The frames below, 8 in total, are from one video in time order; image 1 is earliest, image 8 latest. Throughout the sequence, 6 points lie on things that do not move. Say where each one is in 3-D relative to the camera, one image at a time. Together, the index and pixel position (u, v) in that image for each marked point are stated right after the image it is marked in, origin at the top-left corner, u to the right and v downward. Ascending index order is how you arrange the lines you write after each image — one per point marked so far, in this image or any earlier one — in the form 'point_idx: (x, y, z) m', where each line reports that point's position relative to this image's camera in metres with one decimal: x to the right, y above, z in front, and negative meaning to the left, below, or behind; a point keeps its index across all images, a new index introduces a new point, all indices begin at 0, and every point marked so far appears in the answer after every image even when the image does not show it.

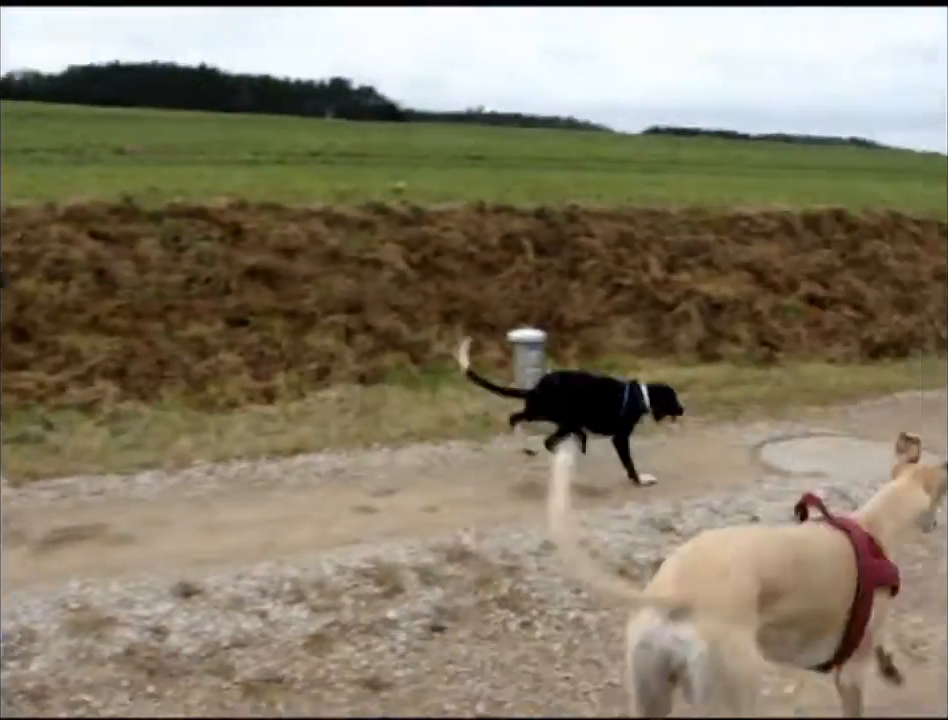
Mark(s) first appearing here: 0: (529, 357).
0: (+0.2, 0.0, +9.1) m
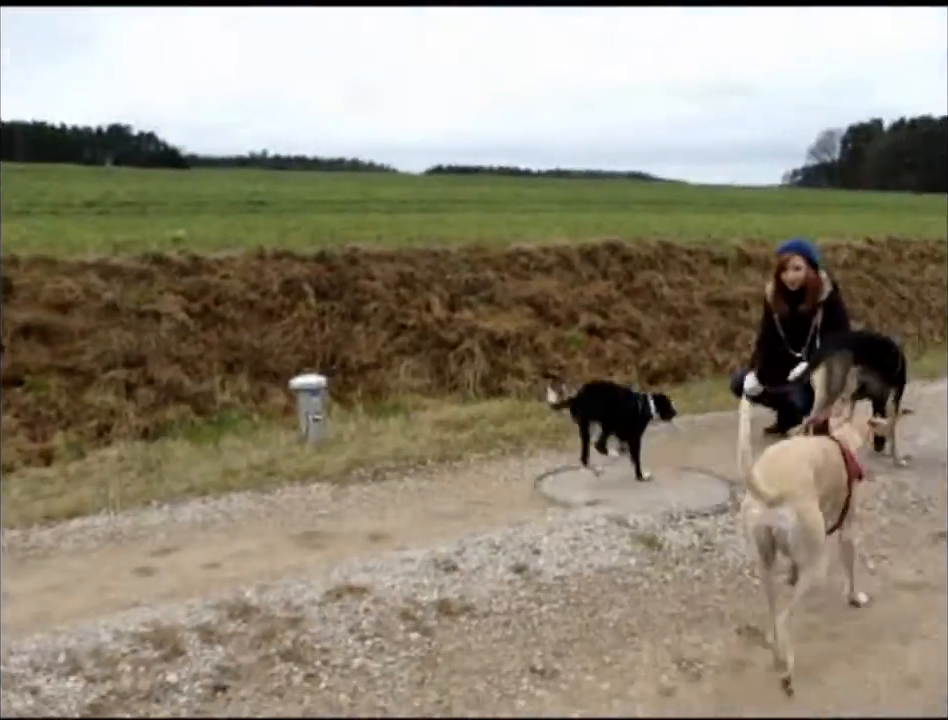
0: (-1.6, -0.4, +8.9) m
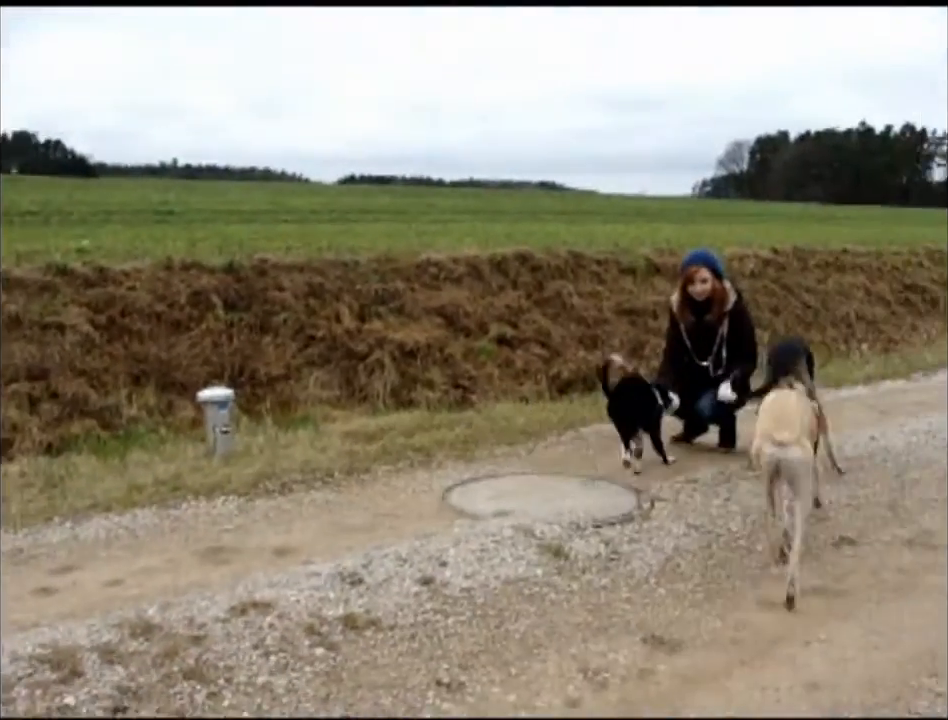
0: (-2.4, -0.5, +8.8) m
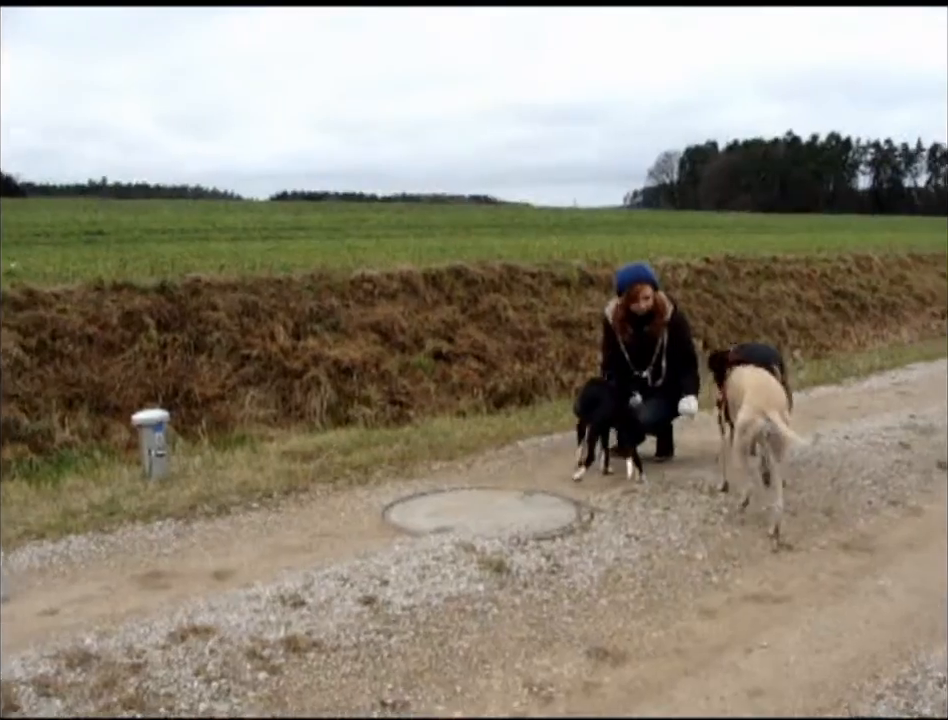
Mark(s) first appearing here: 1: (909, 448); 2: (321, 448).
0: (-2.9, -0.7, +8.6) m
1: (+4.2, -0.9, +9.5) m
2: (-1.6, -0.9, +9.5) m
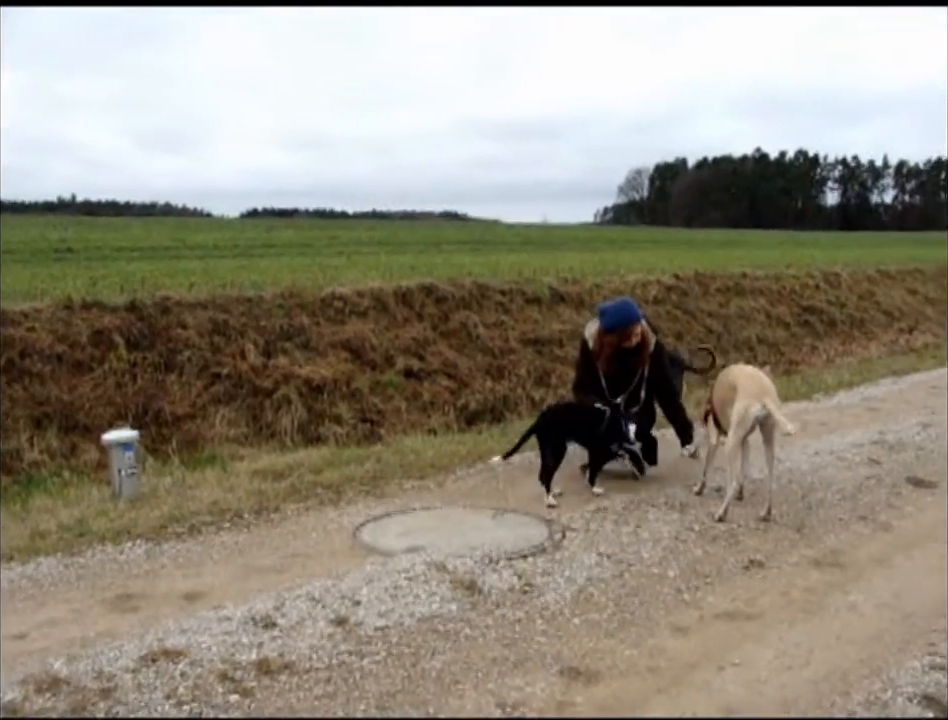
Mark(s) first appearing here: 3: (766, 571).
0: (-3.1, -0.9, +8.5) m
1: (+4.0, -1.0, +9.5) m
2: (-1.8, -1.1, +9.5) m
3: (+2.1, -1.5, +7.0) m
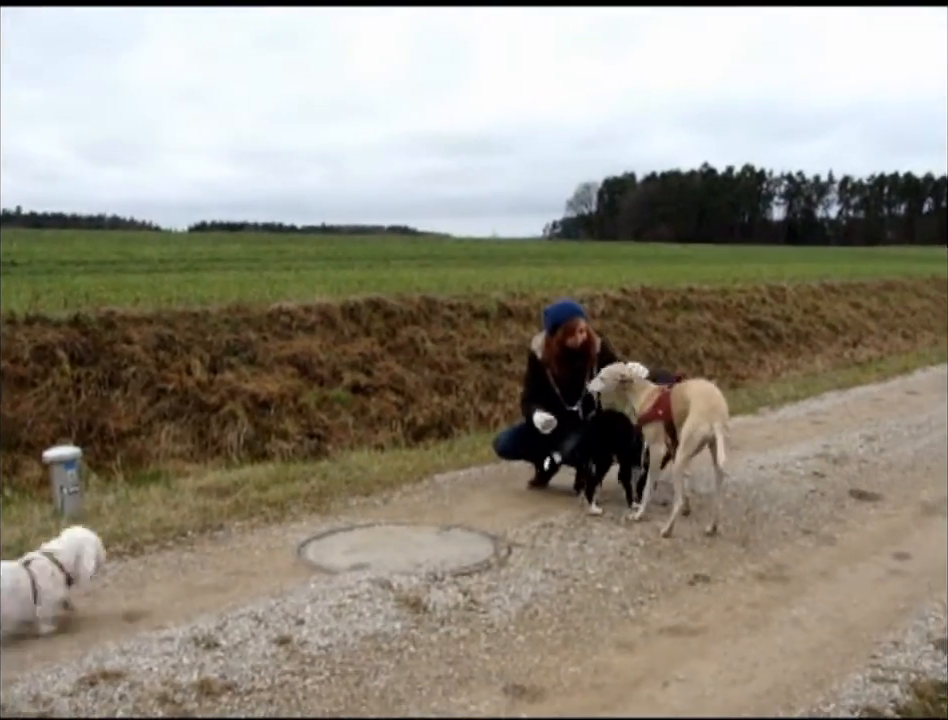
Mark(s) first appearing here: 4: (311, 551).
0: (-3.5, -1.0, +8.4) m
1: (+3.5, -1.2, +9.5) m
2: (-2.2, -1.2, +9.4) m
3: (+1.7, -1.6, +7.0) m
4: (-1.3, -1.5, +7.7) m
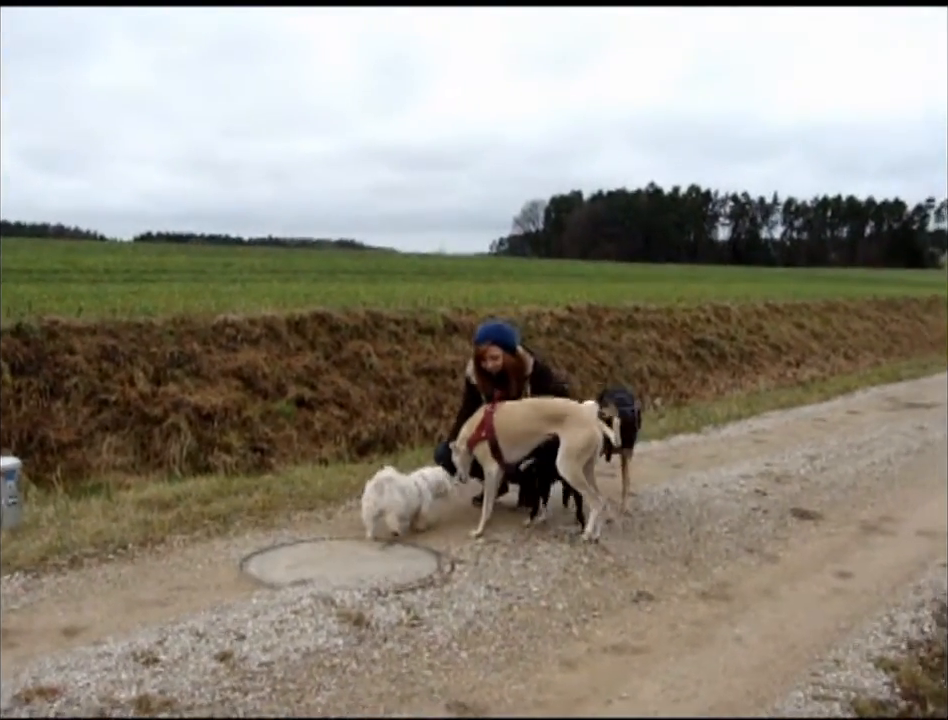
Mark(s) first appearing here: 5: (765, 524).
0: (-4.0, -1.1, +8.3) m
1: (+3.0, -1.4, +9.7) m
2: (-2.7, -1.3, +9.3) m
3: (+1.3, -1.8, +7.0) m
4: (-1.7, -1.6, +7.7) m
5: (+2.7, -1.5, +8.8) m
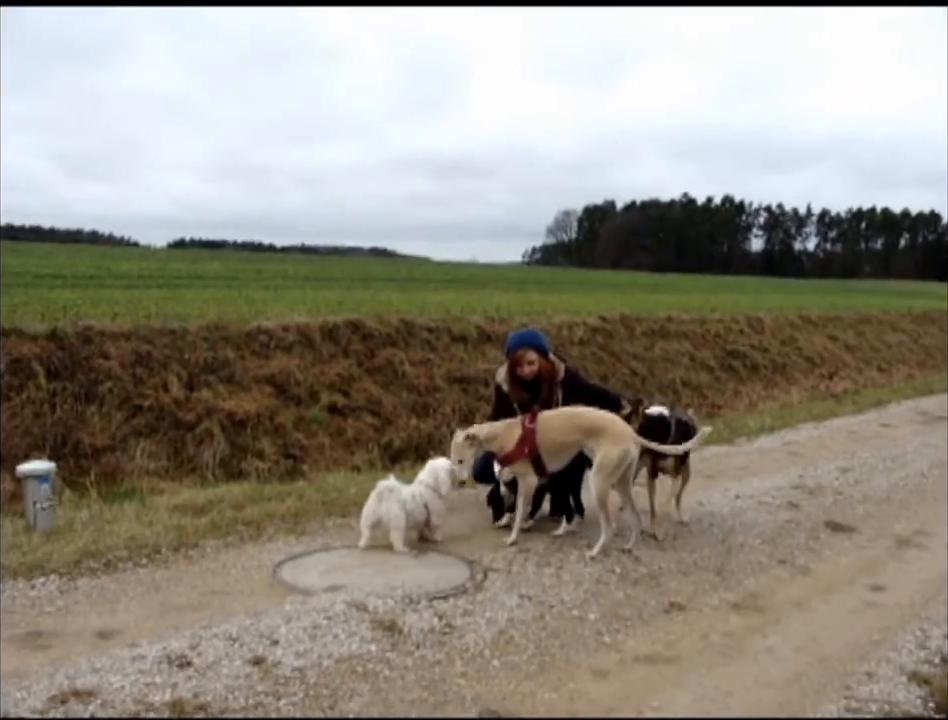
0: (-3.7, -1.1, +8.3) m
1: (+3.3, -1.4, +9.7) m
2: (-2.5, -1.3, +9.3) m
3: (+1.6, -1.9, +7.0) m
4: (-1.5, -1.7, +7.7) m
5: (+3.0, -1.6, +8.8) m
